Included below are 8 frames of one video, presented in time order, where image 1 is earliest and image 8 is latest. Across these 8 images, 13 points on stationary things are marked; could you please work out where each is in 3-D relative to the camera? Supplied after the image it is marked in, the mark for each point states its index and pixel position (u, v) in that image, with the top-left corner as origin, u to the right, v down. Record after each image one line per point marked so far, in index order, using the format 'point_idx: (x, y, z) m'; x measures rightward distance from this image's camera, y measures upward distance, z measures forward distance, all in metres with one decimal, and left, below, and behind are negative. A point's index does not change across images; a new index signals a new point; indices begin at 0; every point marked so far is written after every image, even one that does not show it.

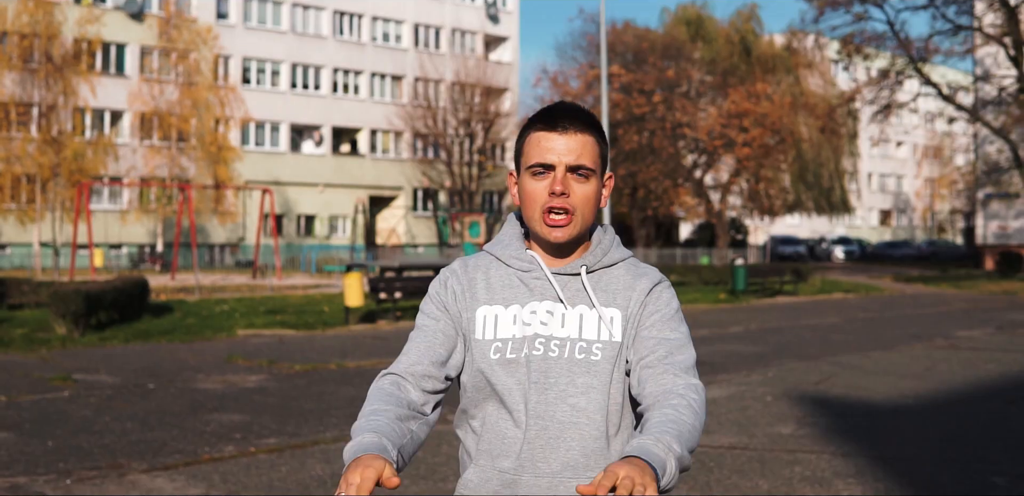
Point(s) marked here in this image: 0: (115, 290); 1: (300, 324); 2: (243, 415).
0: (-6.3, -0.7, +18.3) m
1: (-3.4, -1.2, +18.6) m
2: (-2.4, -1.5, +10.5) m
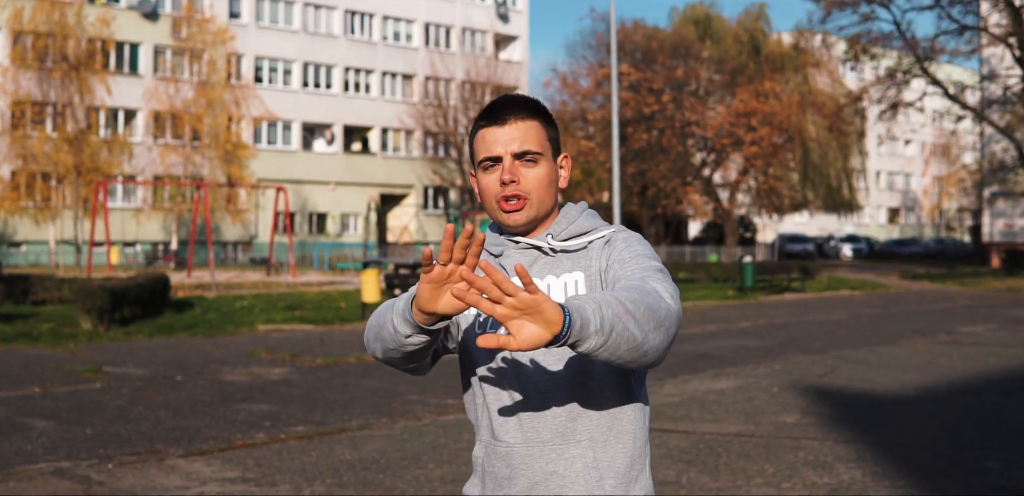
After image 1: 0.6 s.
0: (-6.1, -0.6, +18.8) m
1: (-3.2, -1.2, +19.1) m
2: (-2.3, -1.5, +11.0) m
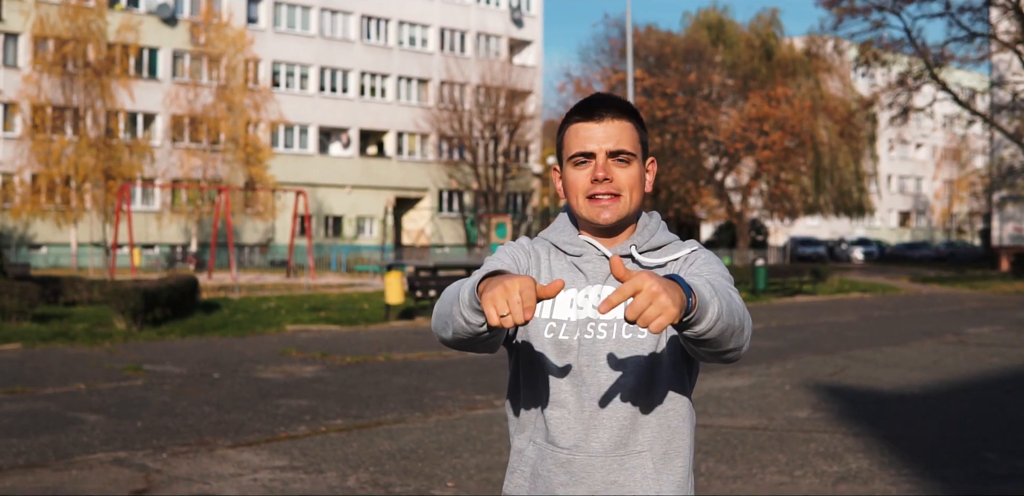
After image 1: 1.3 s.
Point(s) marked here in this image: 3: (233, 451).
0: (-5.8, -0.7, +19.4) m
1: (-2.9, -1.2, +19.6) m
2: (-2.0, -1.5, +11.5) m
3: (-2.2, -1.6, +9.1) m
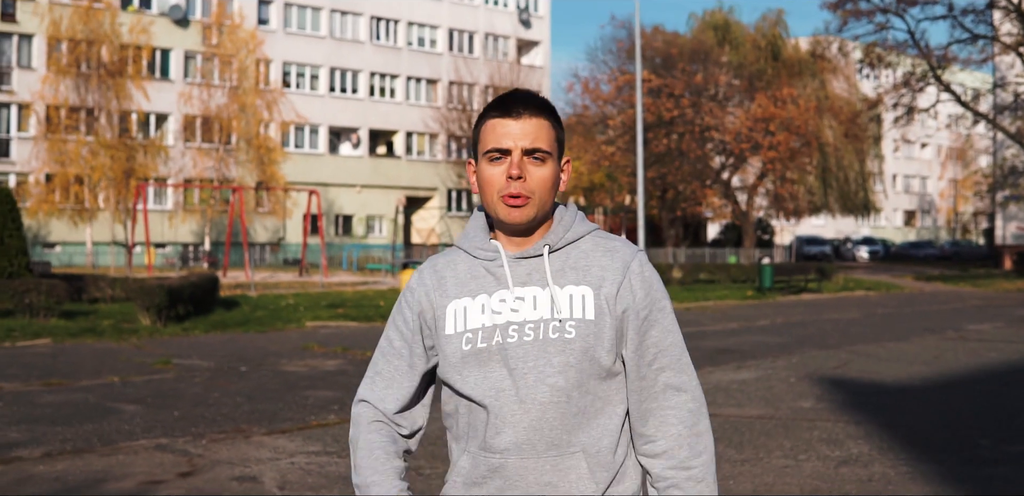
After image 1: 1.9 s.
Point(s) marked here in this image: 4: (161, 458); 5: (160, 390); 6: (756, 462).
0: (-5.6, -0.7, +19.9) m
1: (-2.7, -1.2, +20.2) m
2: (-1.9, -1.5, +12.1) m
3: (-2.1, -1.6, +9.6) m
4: (-2.7, -1.6, +8.9) m
5: (-3.8, -1.5, +12.4) m
6: (+1.8, -1.5, +8.3) m
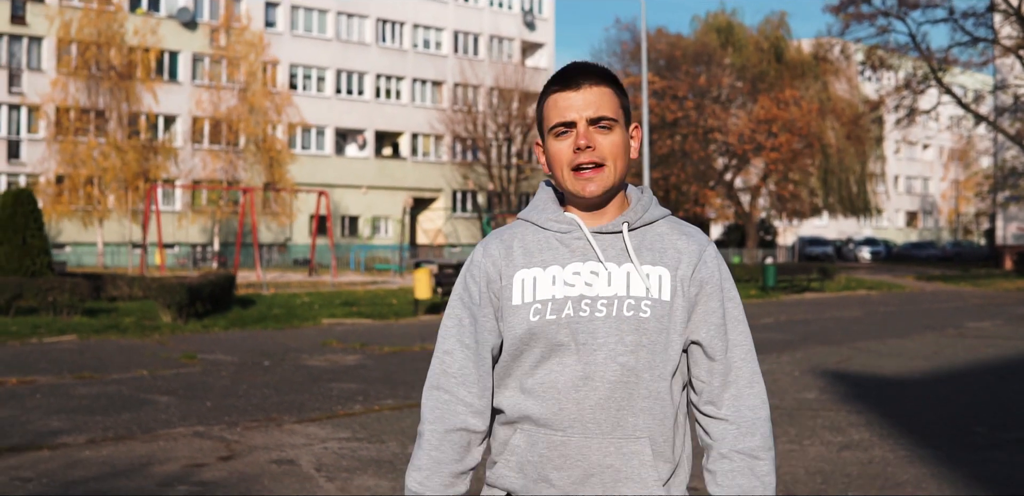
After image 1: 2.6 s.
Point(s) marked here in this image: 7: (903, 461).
0: (-5.4, -0.6, +20.5) m
1: (-2.5, -1.2, +20.7) m
2: (-1.7, -1.5, +12.6) m
3: (-1.9, -1.6, +10.1) m
4: (-2.6, -1.6, +9.4) m
5: (-3.6, -1.5, +12.9) m
6: (+1.9, -1.5, +8.8) m
7: (+2.8, -1.5, +8.3) m
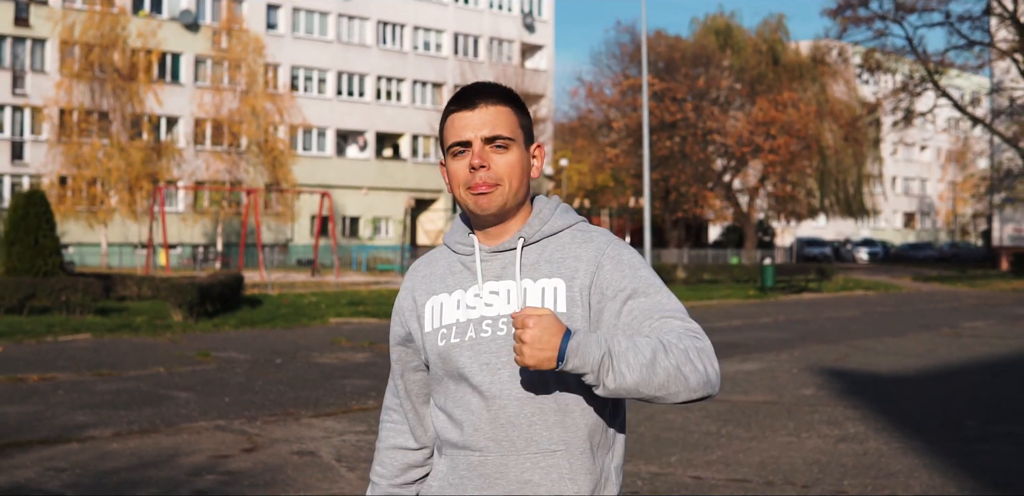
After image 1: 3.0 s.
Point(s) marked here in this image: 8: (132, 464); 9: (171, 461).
0: (-5.3, -0.7, +20.8) m
1: (-2.4, -1.2, +21.1) m
2: (-1.6, -1.5, +13.0) m
3: (-1.8, -1.6, +10.5) m
4: (-2.5, -1.6, +9.8) m
5: (-3.6, -1.5, +13.3) m
6: (+2.0, -1.5, +9.2) m
7: (+2.9, -1.5, +8.7) m
8: (-2.9, -1.7, +8.8) m
9: (-2.6, -1.6, +8.8) m
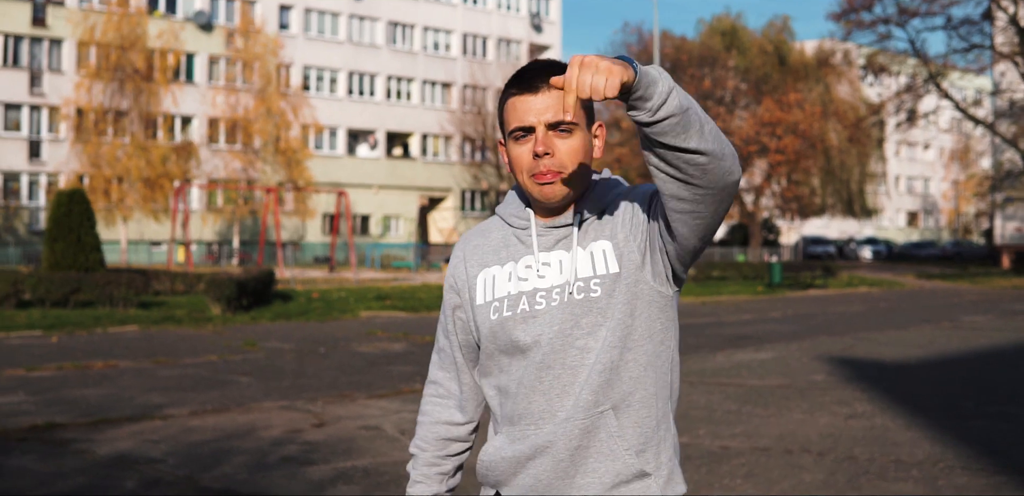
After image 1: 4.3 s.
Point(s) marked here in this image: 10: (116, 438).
0: (-4.9, -0.6, +21.9) m
1: (-2.0, -1.2, +22.1) m
2: (-1.2, -1.5, +14.0) m
3: (-1.4, -1.5, +11.5) m
4: (-2.1, -1.6, +10.9) m
5: (-3.2, -1.5, +14.3) m
6: (+2.4, -1.5, +10.2) m
7: (+3.3, -1.5, +9.7) m
8: (-2.5, -1.6, +9.8) m
9: (-2.2, -1.6, +9.9) m
10: (-3.4, -1.6, +9.8) m
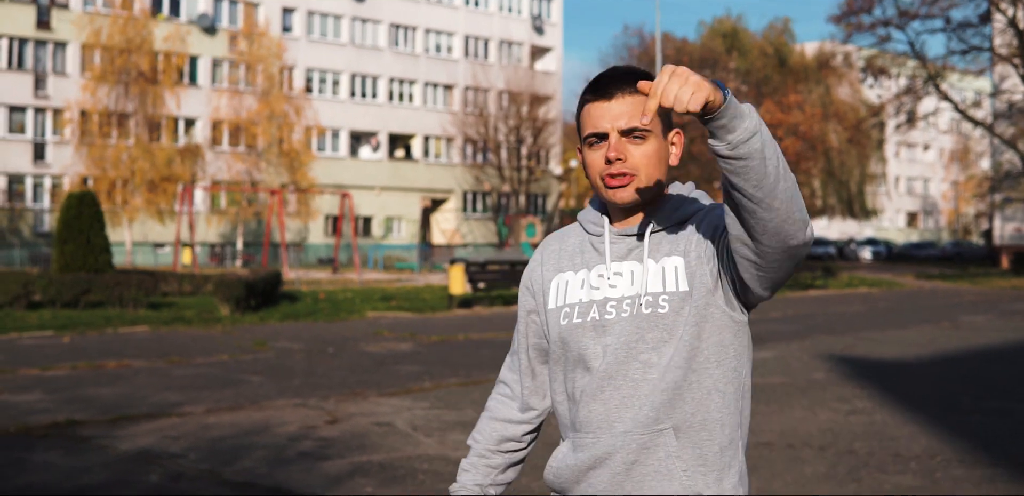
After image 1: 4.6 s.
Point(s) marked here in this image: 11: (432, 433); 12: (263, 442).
0: (-4.8, -0.6, +22.2) m
1: (-1.9, -1.2, +22.4) m
2: (-1.2, -1.5, +14.3) m
3: (-1.3, -1.5, +11.8) m
4: (-2.0, -1.6, +11.1) m
5: (-3.1, -1.5, +14.6) m
6: (+2.5, -1.5, +10.5) m
7: (+3.4, -1.5, +10.0) m
8: (-2.5, -1.6, +10.1) m
9: (-2.2, -1.6, +10.1) m
10: (-3.3, -1.6, +10.1) m
11: (-0.7, -1.6, +9.8) m
12: (-2.1, -1.6, +9.6) m
